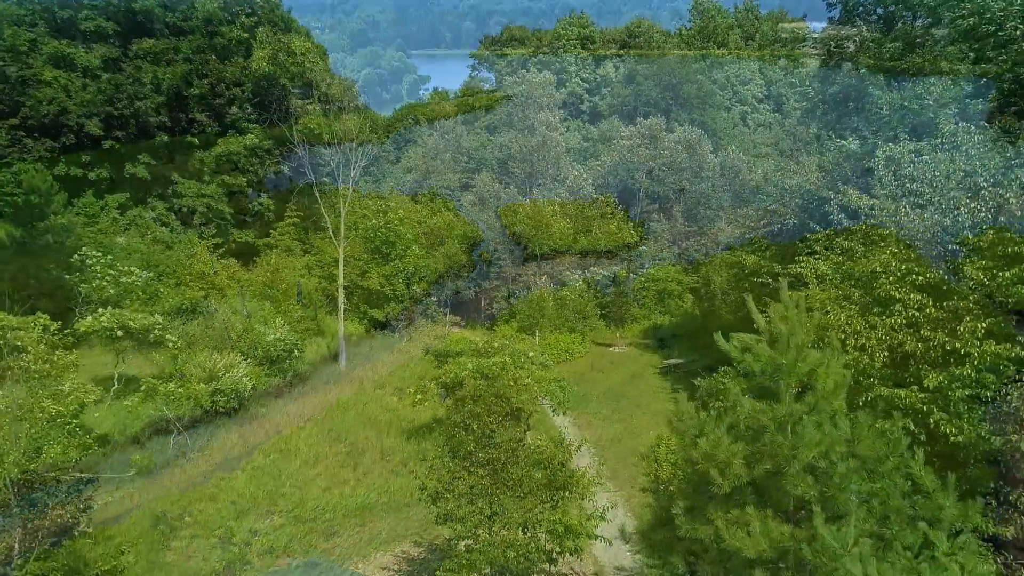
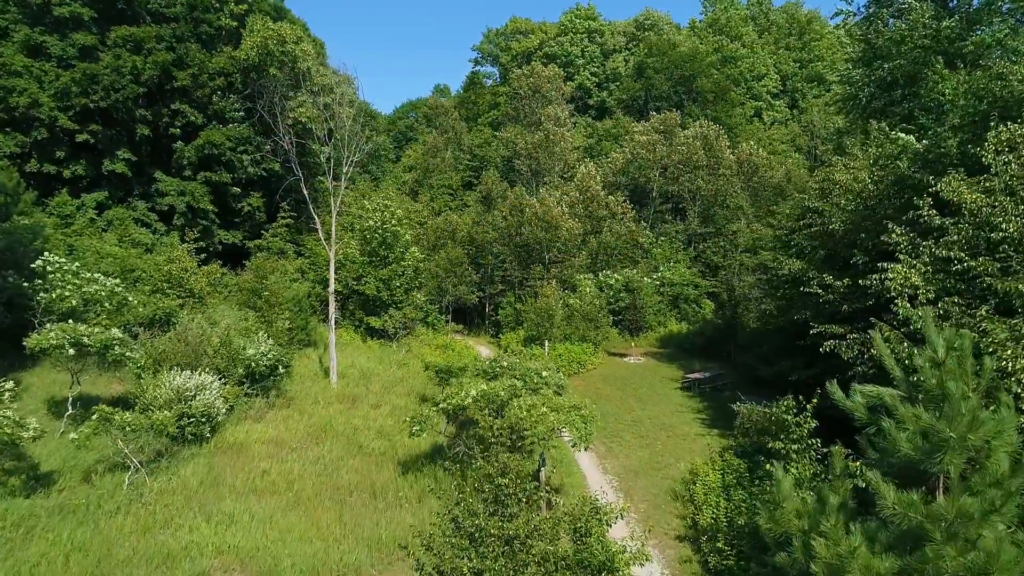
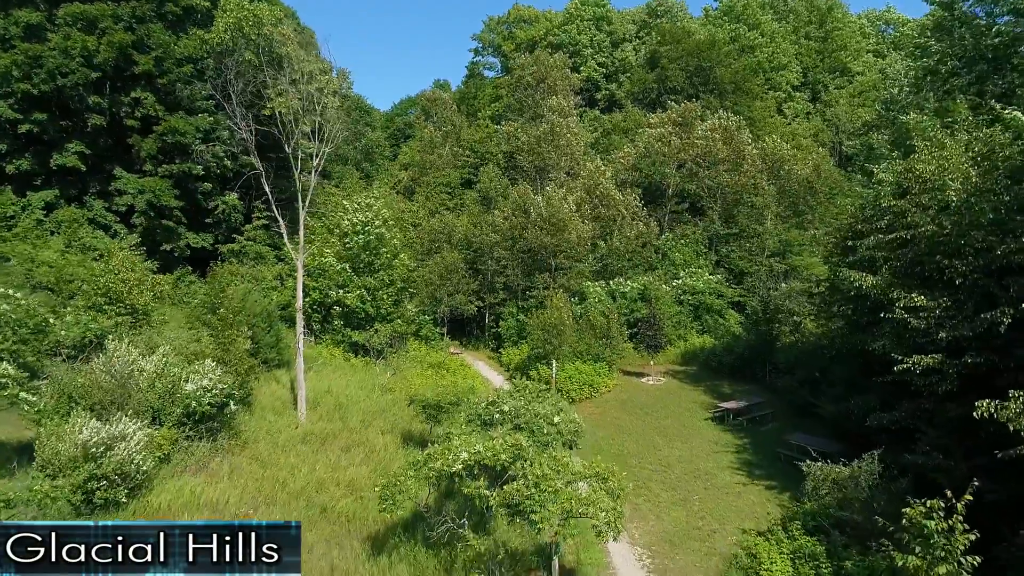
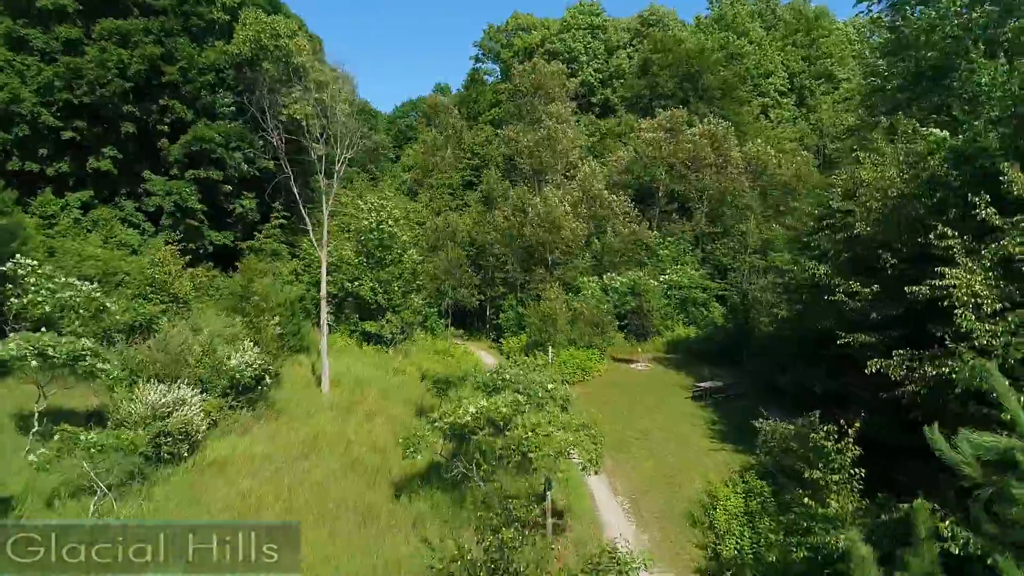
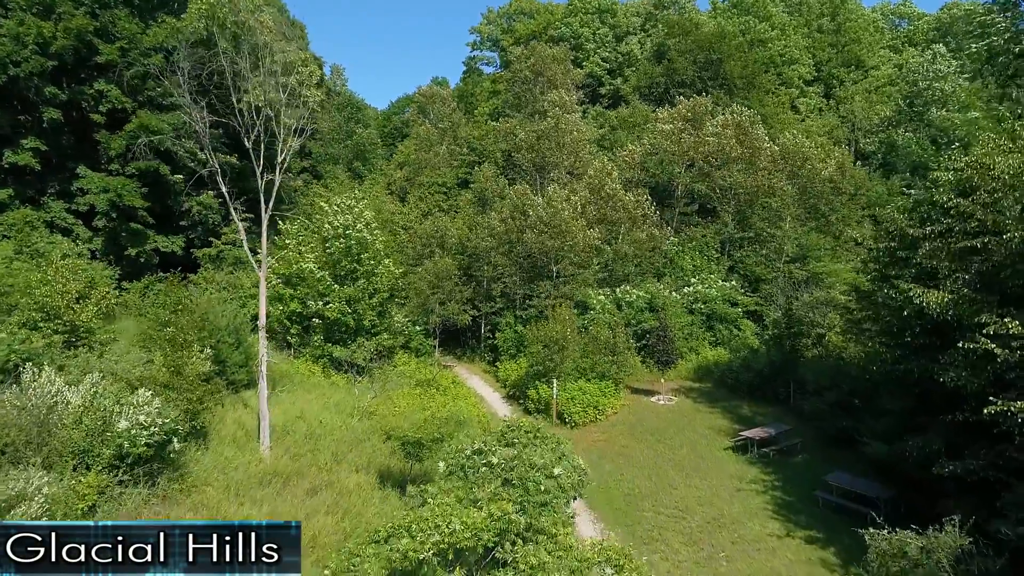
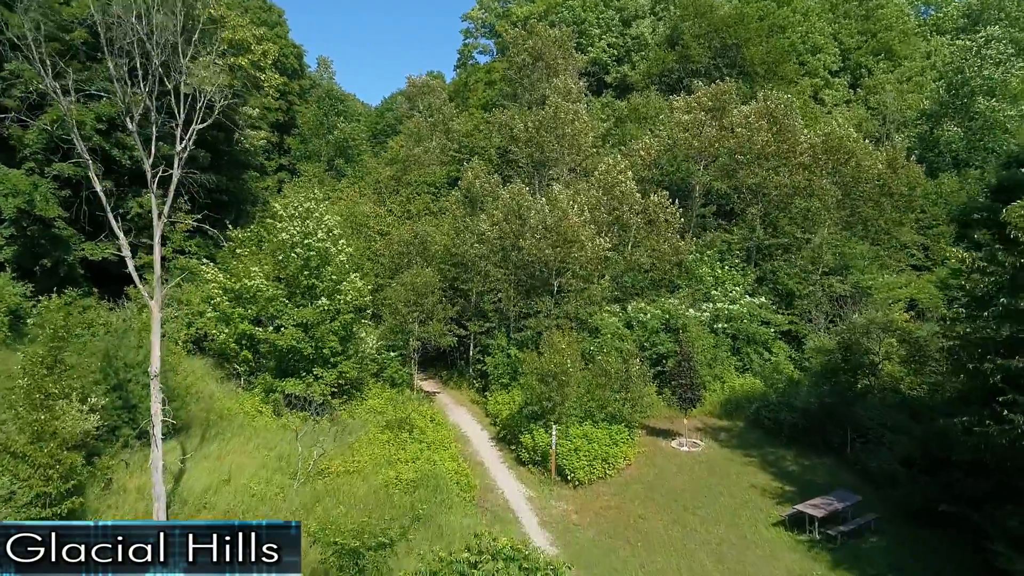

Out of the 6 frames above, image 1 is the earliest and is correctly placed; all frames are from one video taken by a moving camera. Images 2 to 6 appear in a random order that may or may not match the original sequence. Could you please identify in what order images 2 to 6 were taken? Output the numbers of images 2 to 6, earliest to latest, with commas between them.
2, 4, 3, 5, 6
